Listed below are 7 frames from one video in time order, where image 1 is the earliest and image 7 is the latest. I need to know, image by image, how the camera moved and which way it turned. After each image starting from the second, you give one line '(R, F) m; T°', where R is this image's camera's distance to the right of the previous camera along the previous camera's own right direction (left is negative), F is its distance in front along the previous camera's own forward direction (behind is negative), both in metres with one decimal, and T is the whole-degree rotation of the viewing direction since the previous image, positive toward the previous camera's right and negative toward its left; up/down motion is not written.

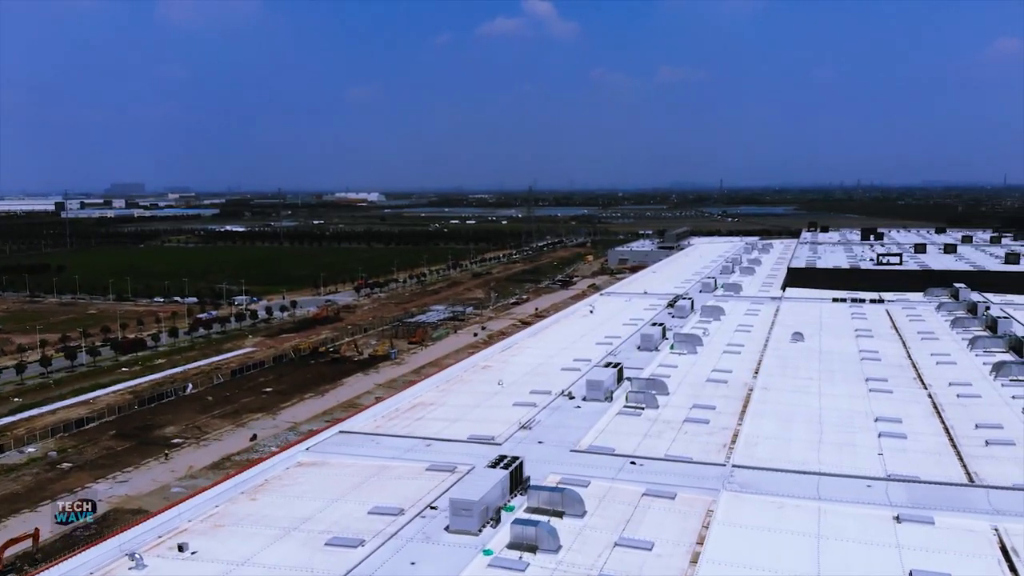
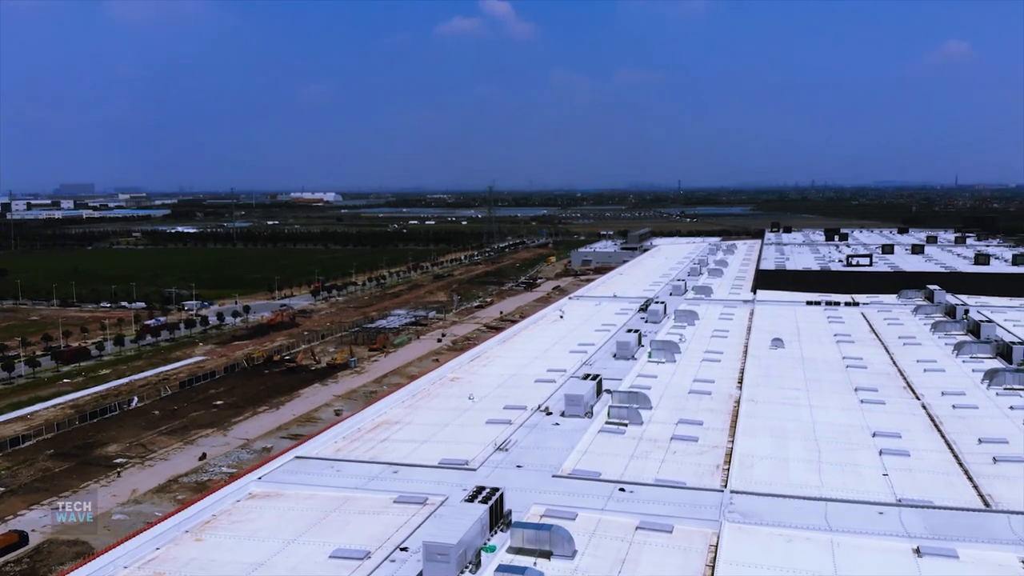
(-0.1, +0.6) m; +3°
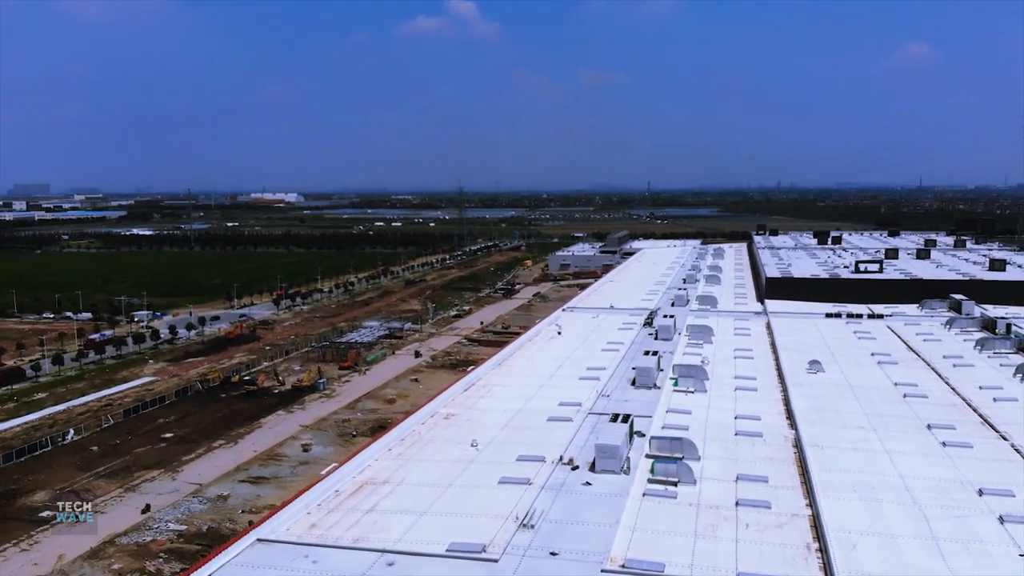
(-0.3, +1.5) m; +2°
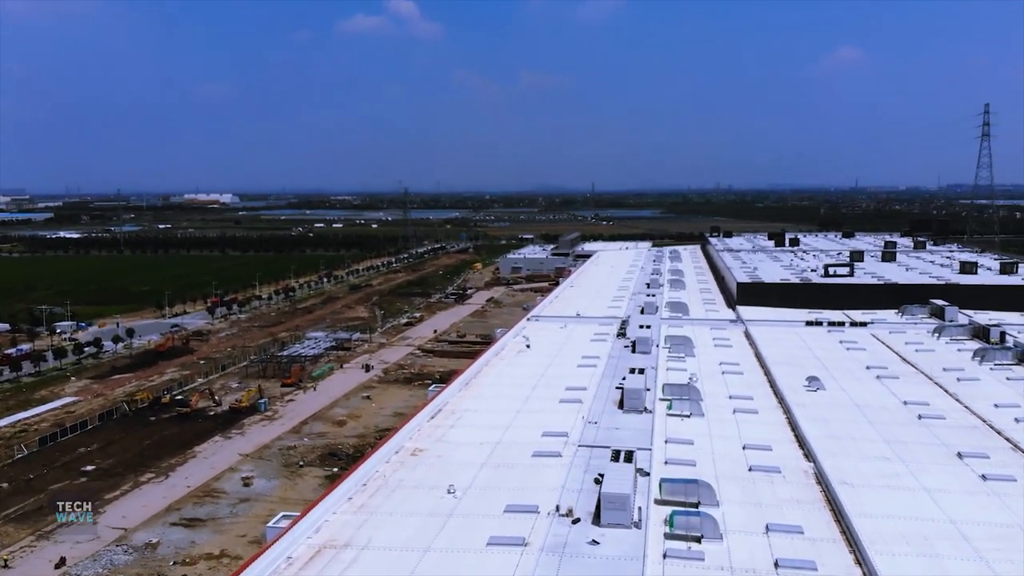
(-0.2, +1.0) m; +4°
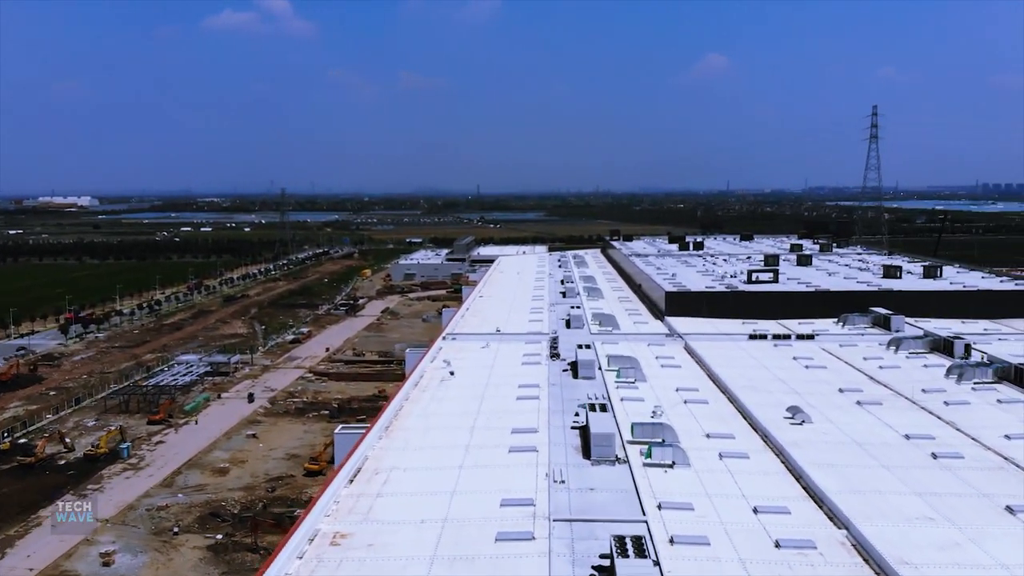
(-0.4, +1.5) m; +7°
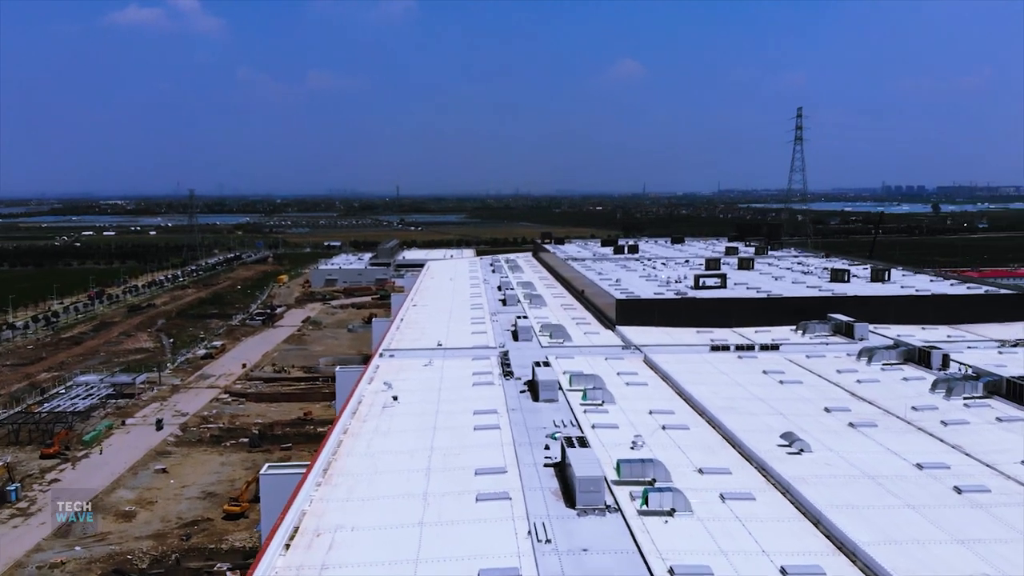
(-0.3, +1.0) m; +5°
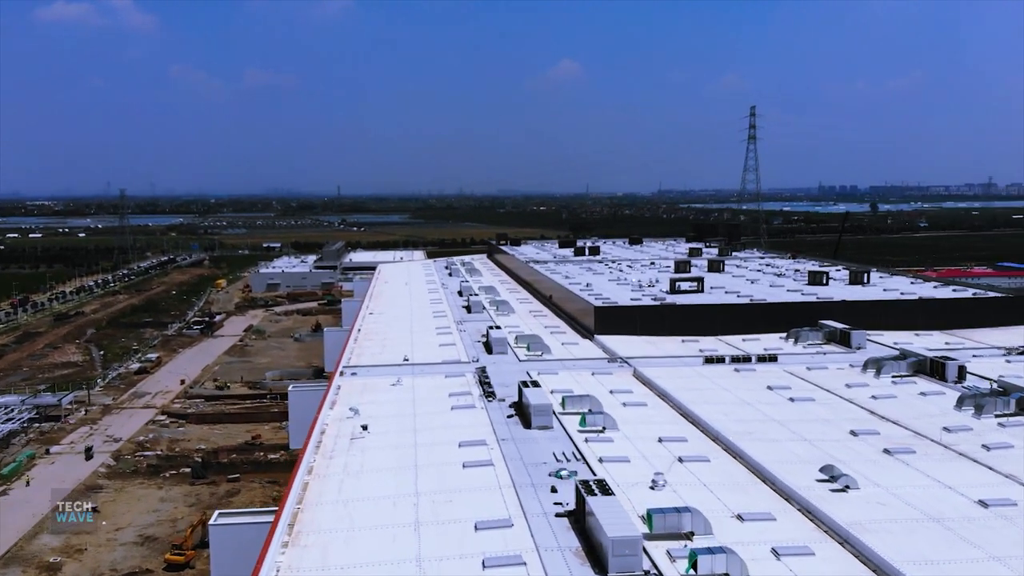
(-0.3, +1.0) m; +4°
